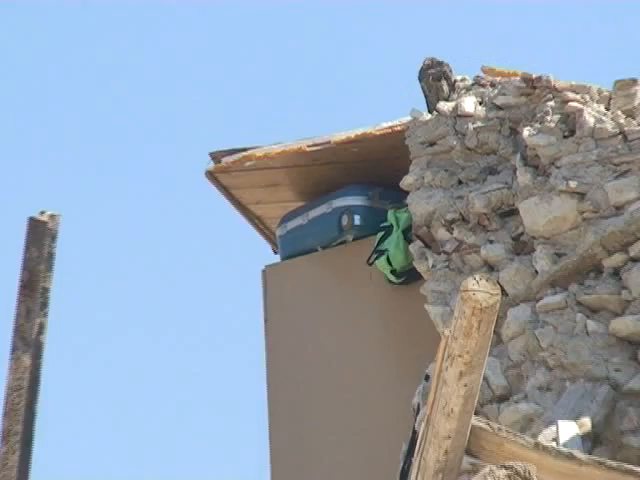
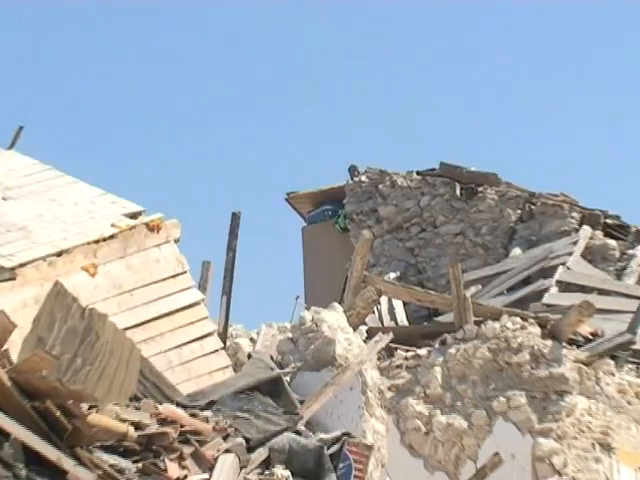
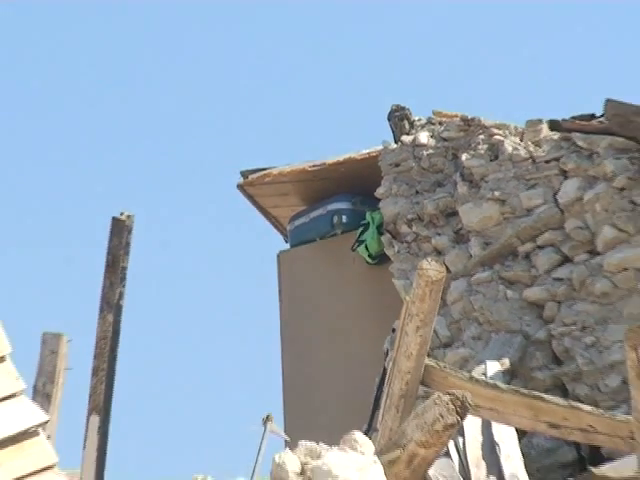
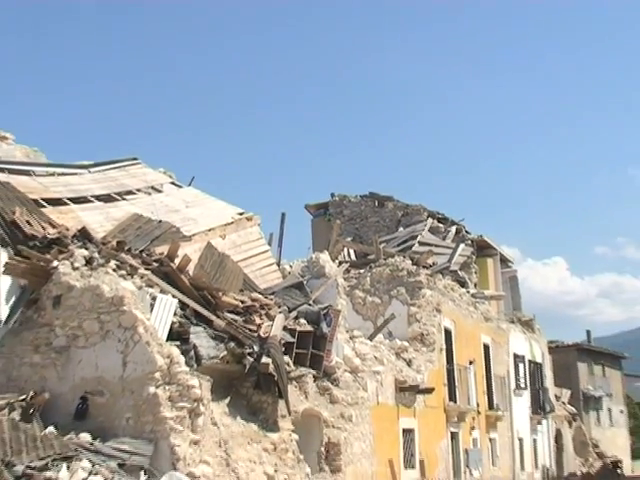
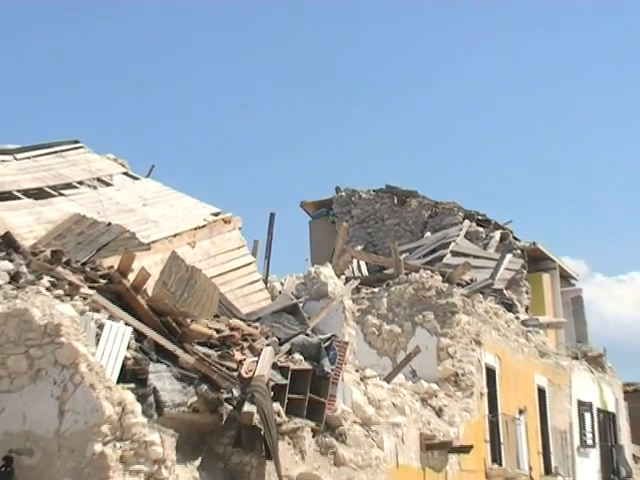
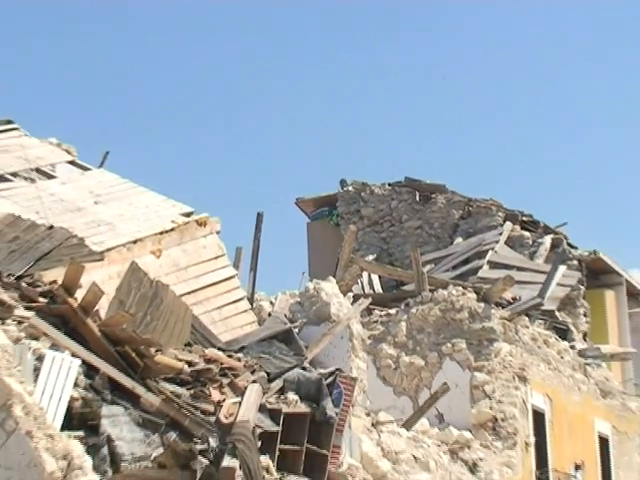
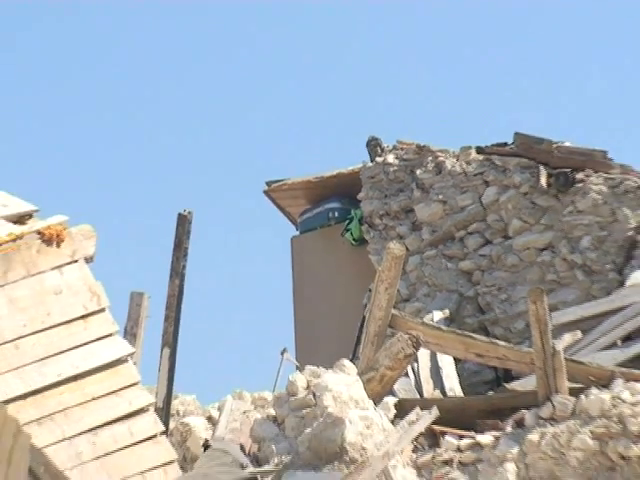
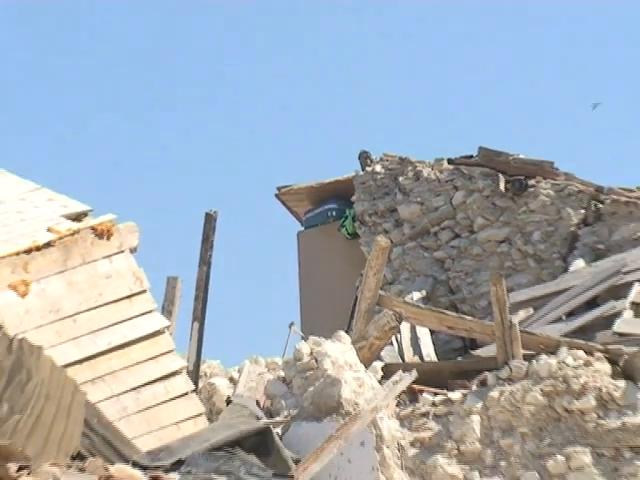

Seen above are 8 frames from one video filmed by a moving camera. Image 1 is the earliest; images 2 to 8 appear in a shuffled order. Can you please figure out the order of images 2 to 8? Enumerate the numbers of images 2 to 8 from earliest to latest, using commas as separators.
3, 7, 8, 2, 6, 5, 4
